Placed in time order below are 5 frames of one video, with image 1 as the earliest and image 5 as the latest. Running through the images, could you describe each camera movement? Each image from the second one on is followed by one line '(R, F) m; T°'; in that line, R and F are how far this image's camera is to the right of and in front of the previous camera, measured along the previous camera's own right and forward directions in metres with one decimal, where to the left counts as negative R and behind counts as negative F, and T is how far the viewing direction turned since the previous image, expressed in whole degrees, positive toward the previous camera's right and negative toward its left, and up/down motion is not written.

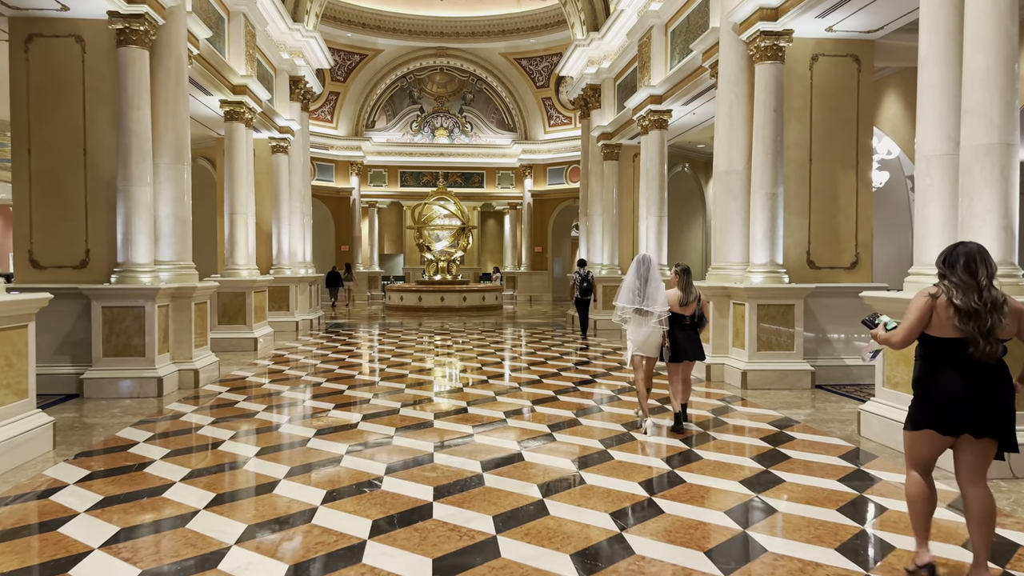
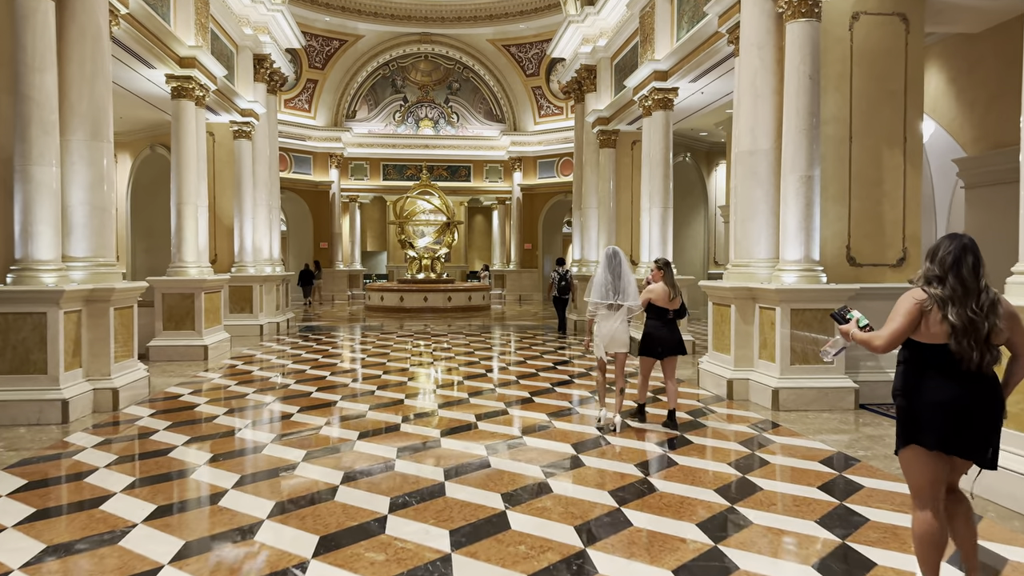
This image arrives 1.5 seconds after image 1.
(0.0, +1.2) m; +1°
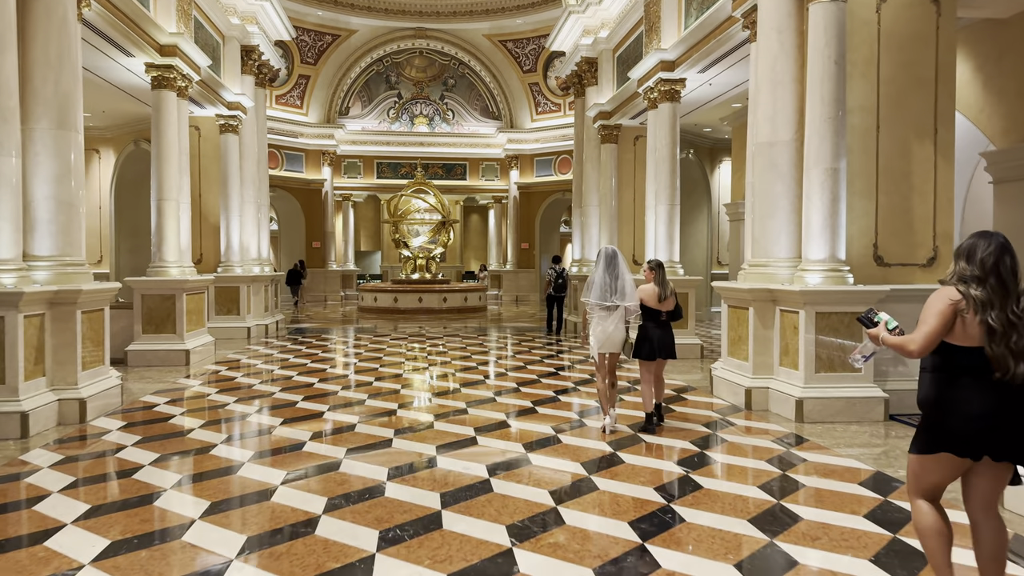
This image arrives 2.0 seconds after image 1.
(0.0, +0.4) m; 0°
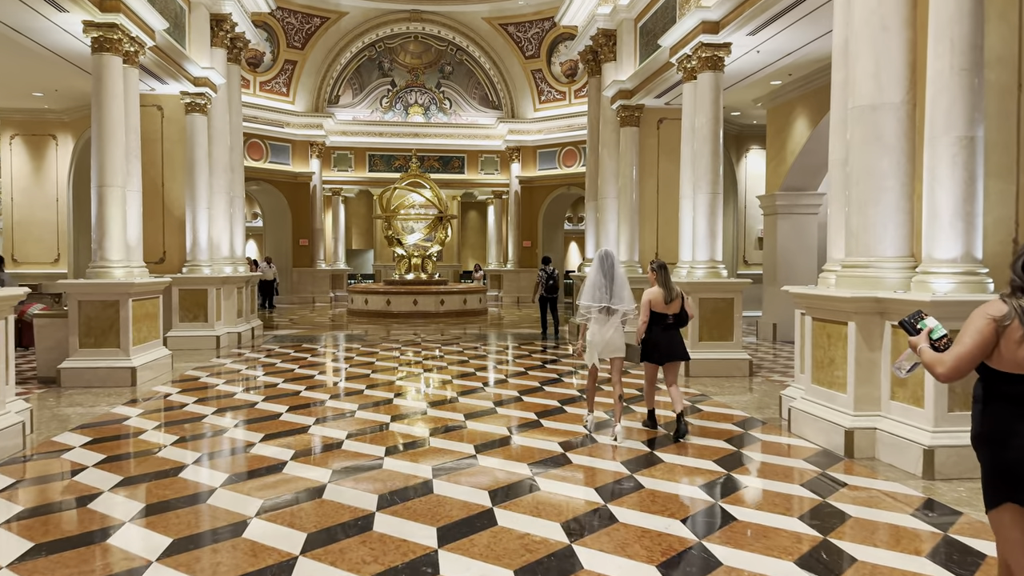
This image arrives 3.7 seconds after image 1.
(-0.2, +1.4) m; 0°
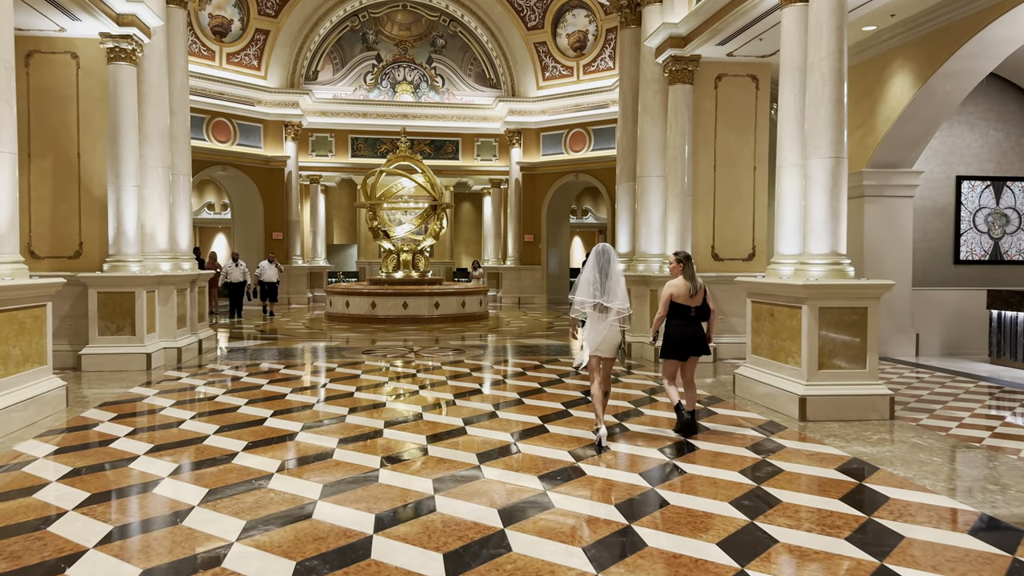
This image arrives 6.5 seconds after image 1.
(-0.3, +2.2) m; +1°
